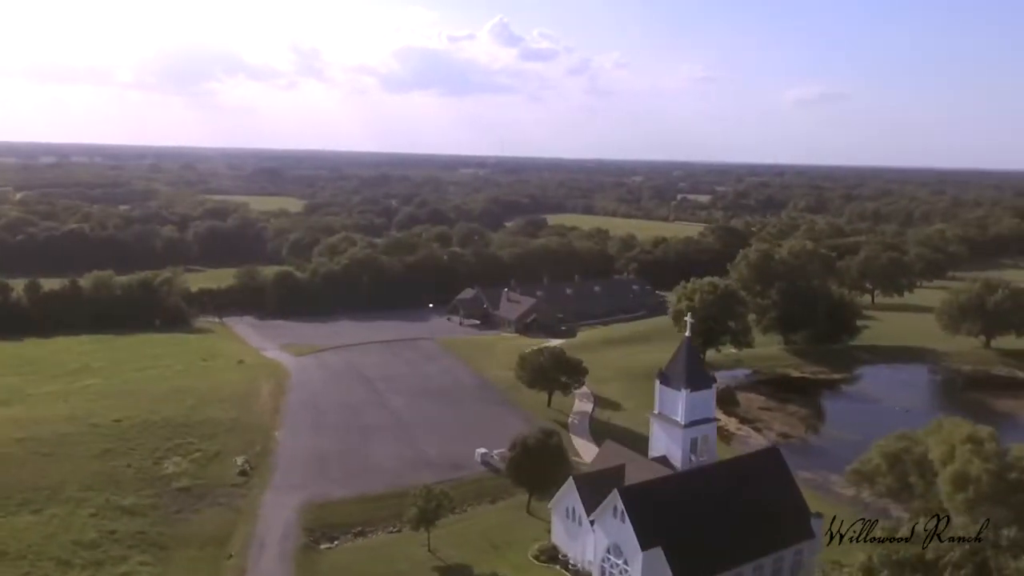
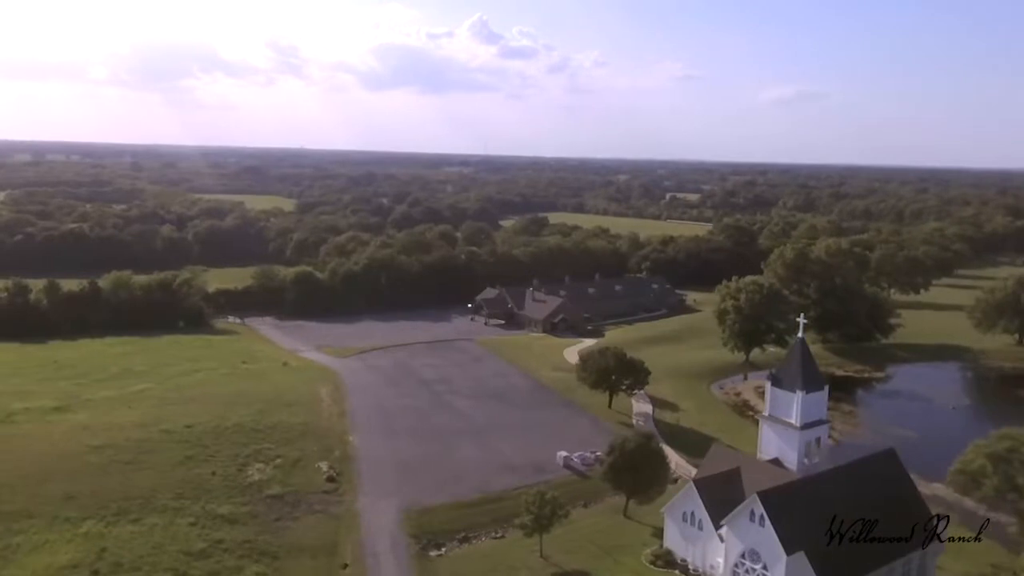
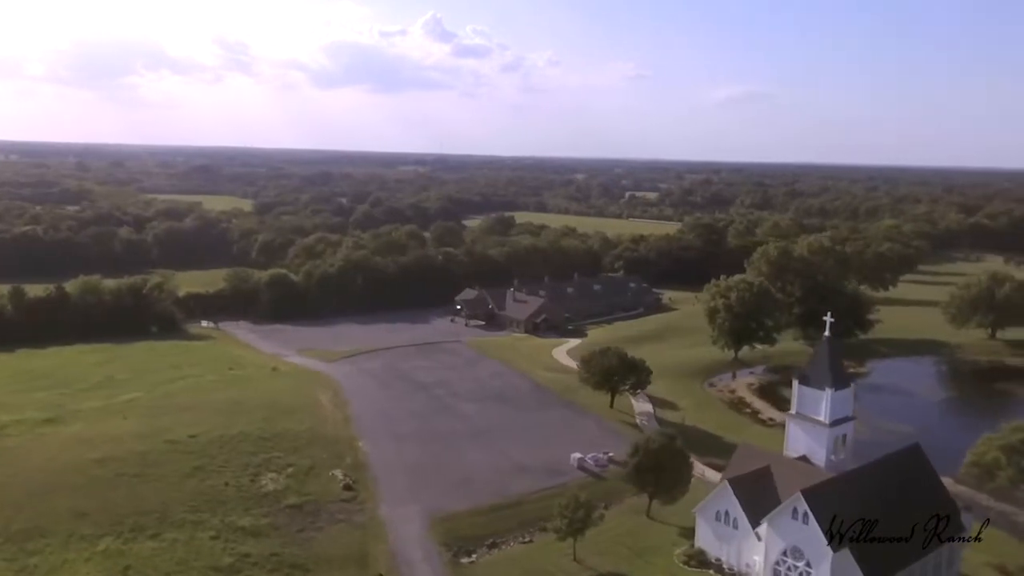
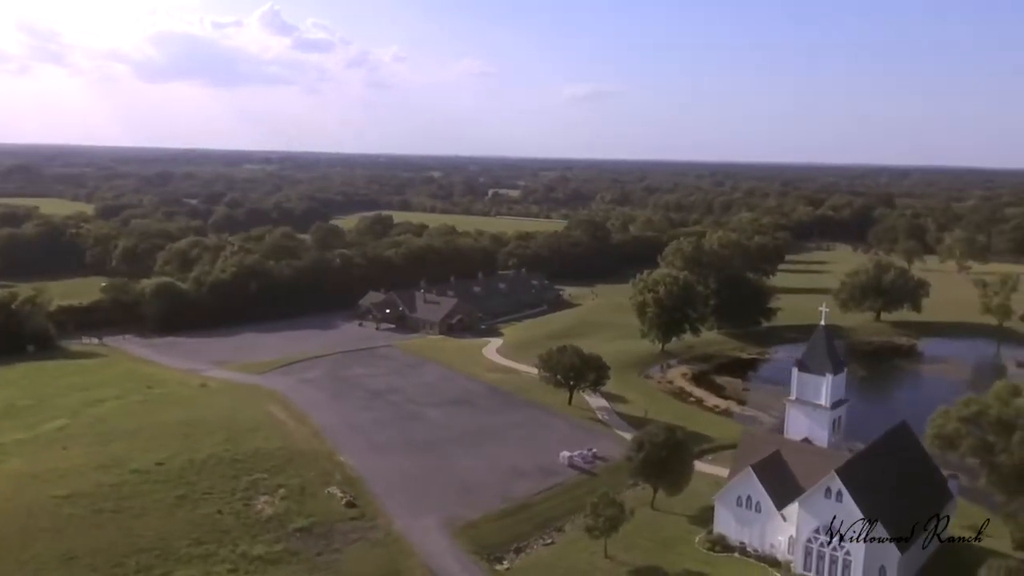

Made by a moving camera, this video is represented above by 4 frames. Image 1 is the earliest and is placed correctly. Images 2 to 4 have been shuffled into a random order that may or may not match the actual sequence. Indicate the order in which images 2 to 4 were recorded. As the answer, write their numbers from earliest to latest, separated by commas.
2, 3, 4
